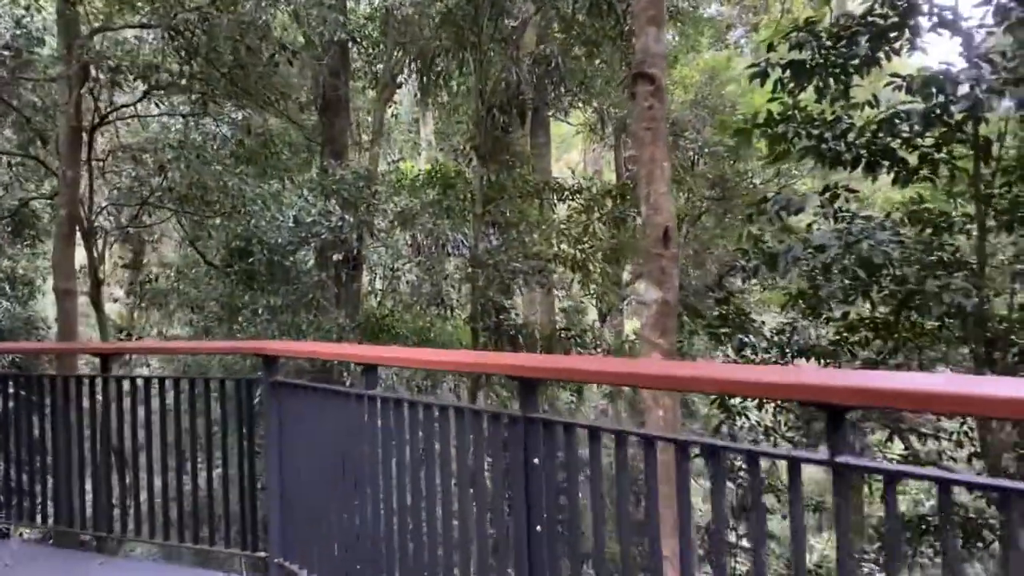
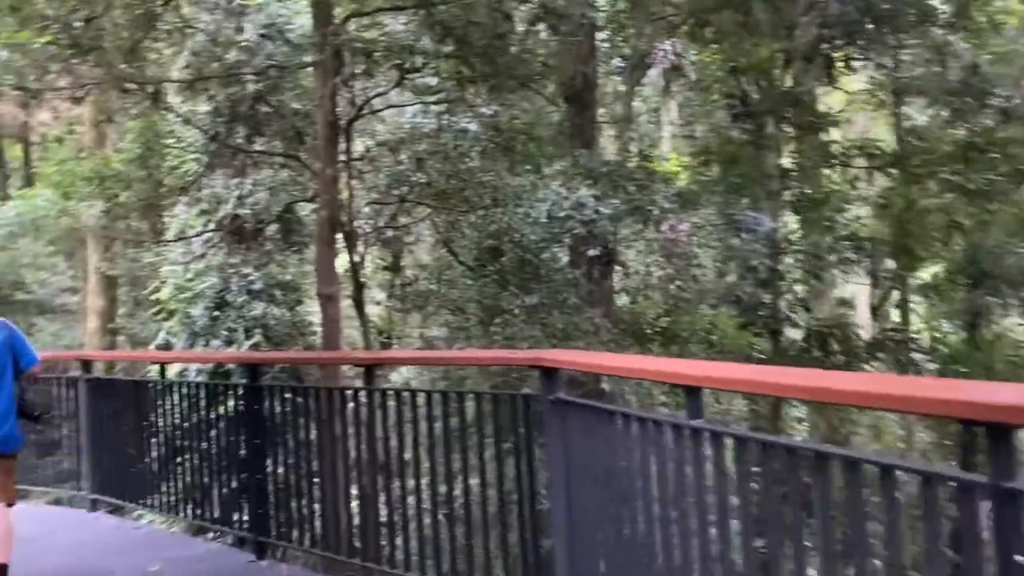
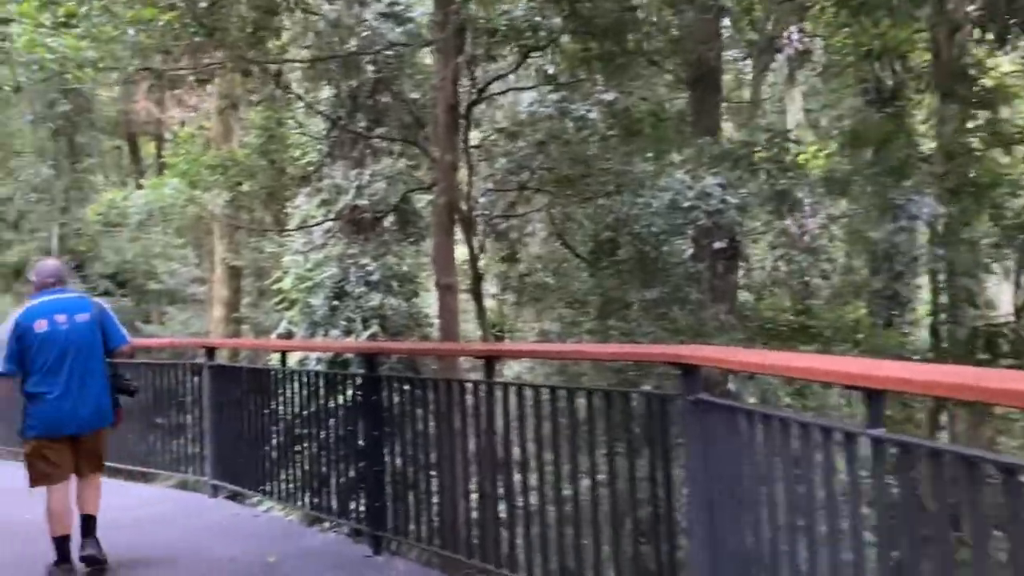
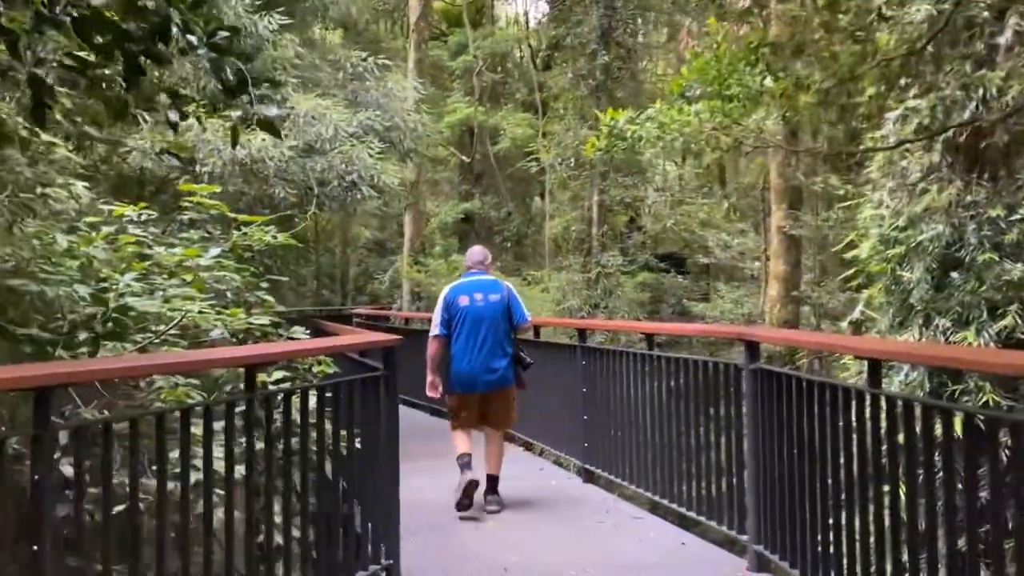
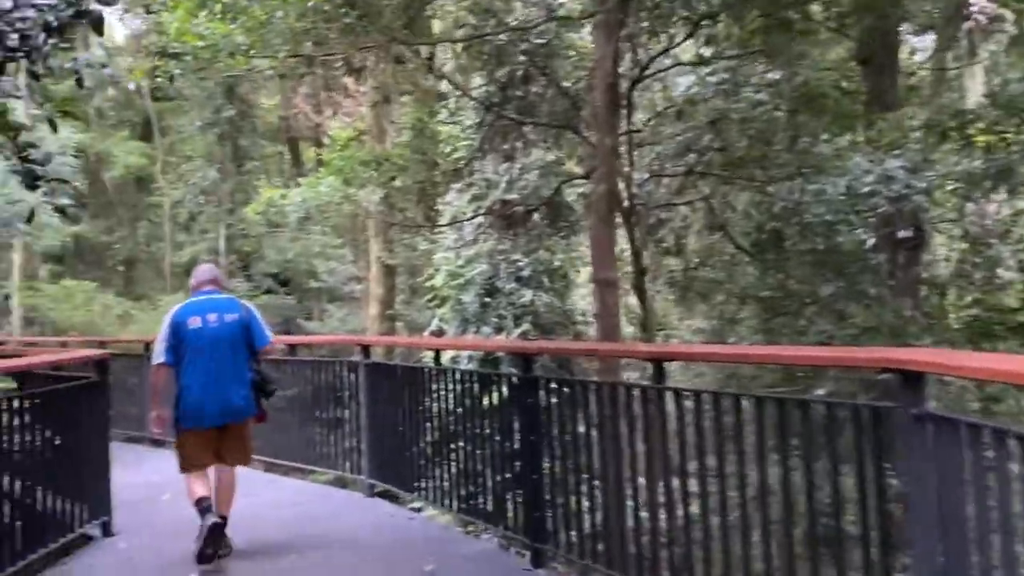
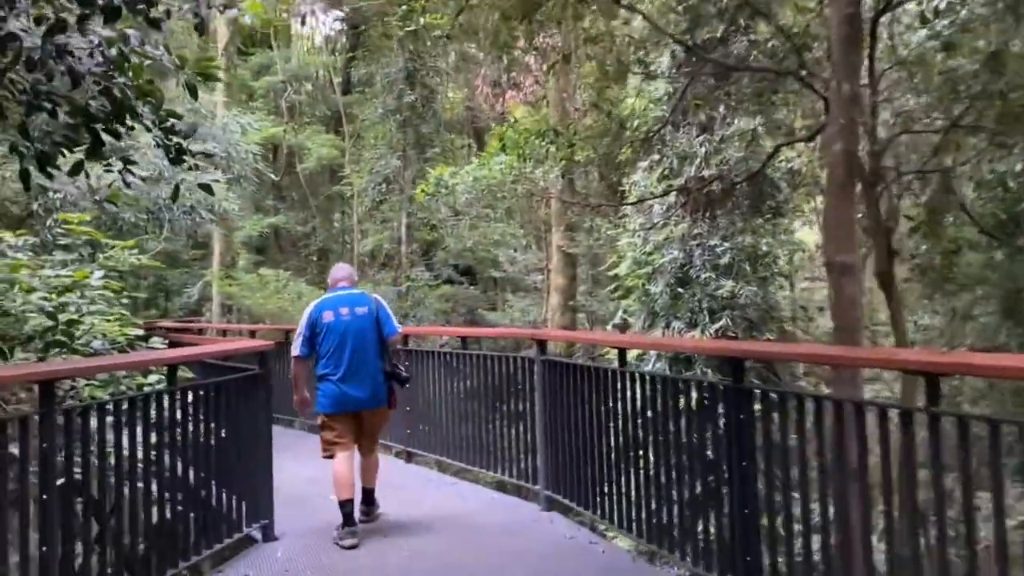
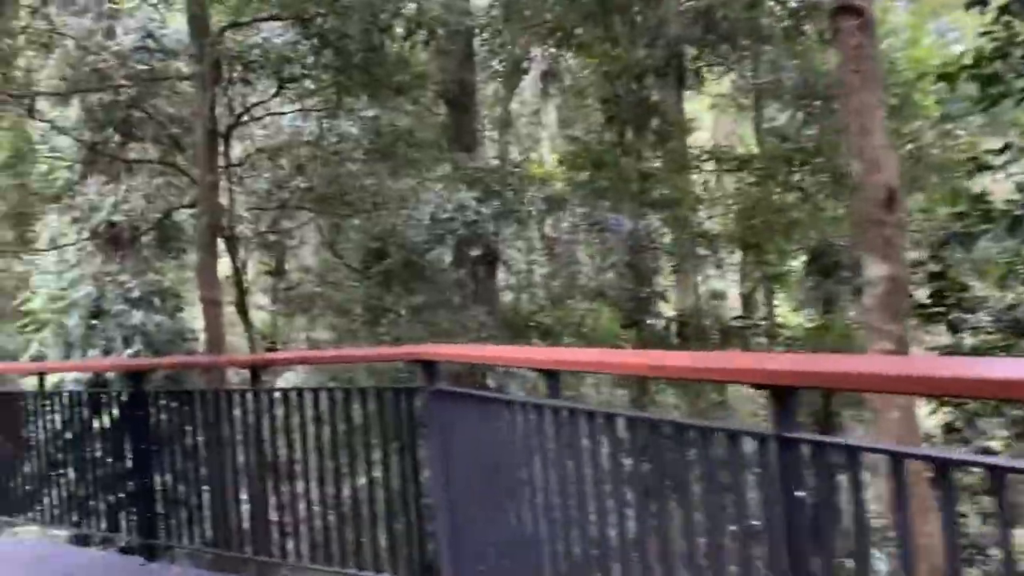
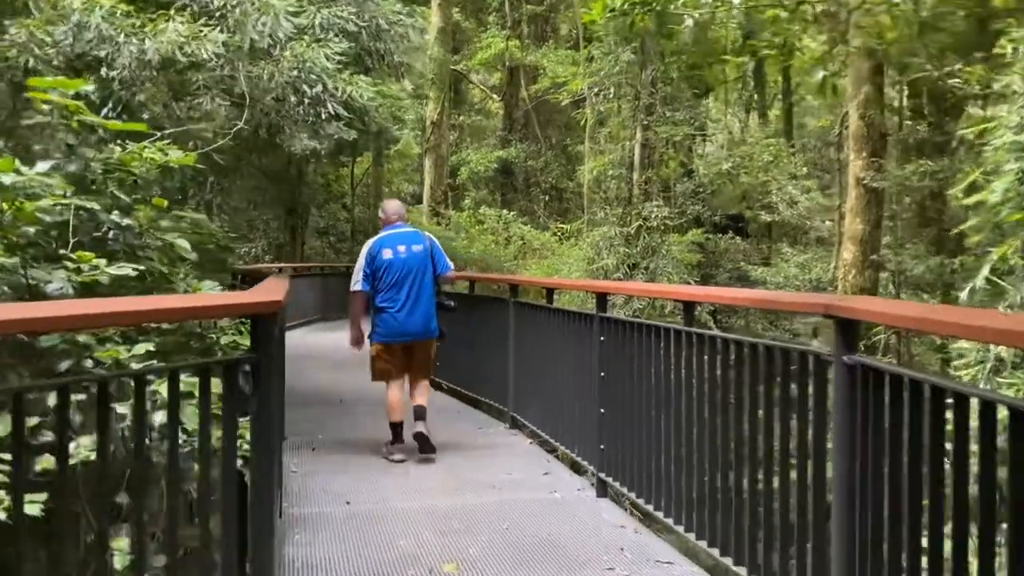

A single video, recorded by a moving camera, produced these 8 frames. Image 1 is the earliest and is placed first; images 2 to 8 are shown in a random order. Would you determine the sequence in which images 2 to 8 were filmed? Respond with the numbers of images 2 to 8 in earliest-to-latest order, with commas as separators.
7, 2, 3, 5, 6, 4, 8
